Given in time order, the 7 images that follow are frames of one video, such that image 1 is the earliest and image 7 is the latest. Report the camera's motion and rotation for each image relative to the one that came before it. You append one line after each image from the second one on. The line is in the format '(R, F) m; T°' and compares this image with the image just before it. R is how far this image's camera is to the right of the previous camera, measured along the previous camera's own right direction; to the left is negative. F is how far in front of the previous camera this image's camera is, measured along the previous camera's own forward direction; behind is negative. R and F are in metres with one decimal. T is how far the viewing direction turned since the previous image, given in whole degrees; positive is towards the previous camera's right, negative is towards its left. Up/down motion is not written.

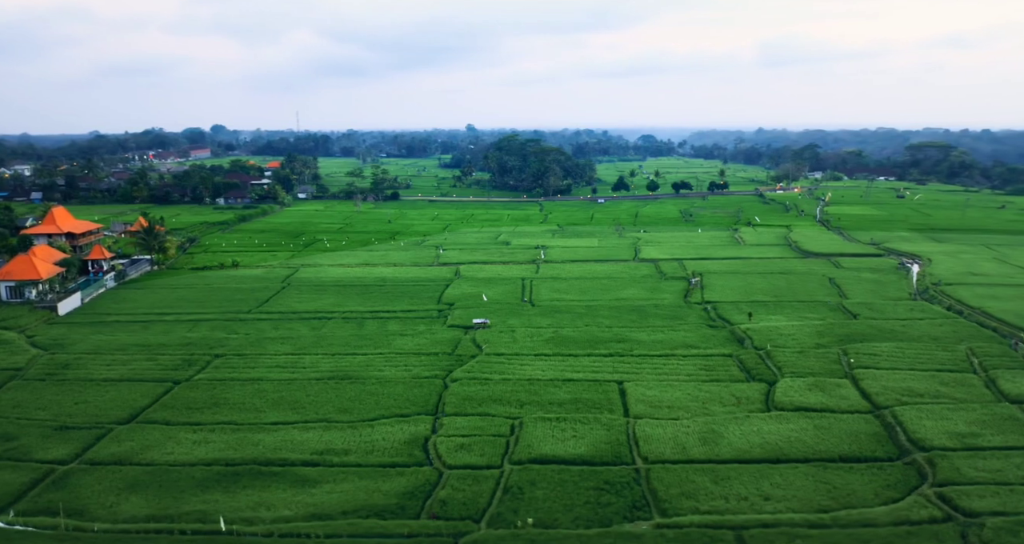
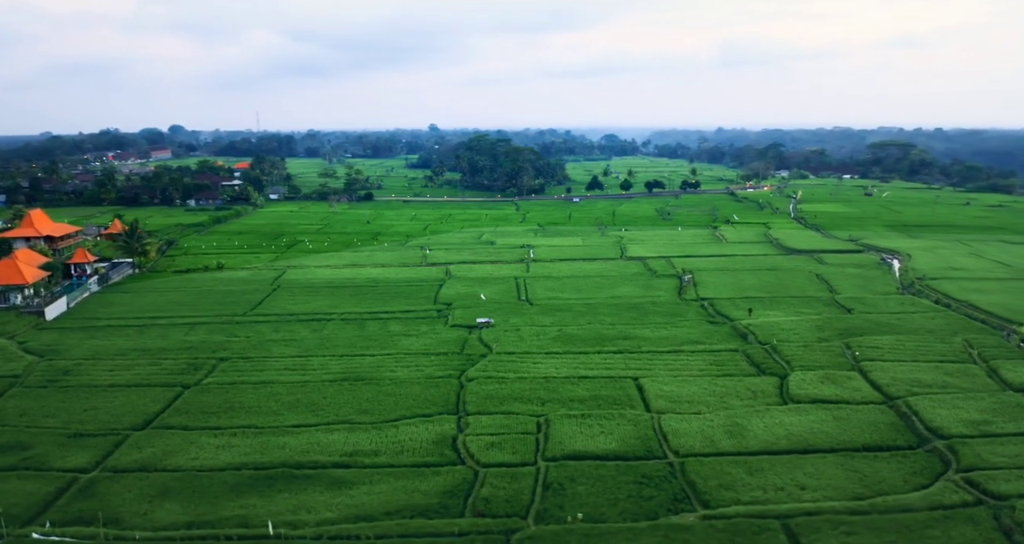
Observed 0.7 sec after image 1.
(-2.1, -0.1) m; +3°
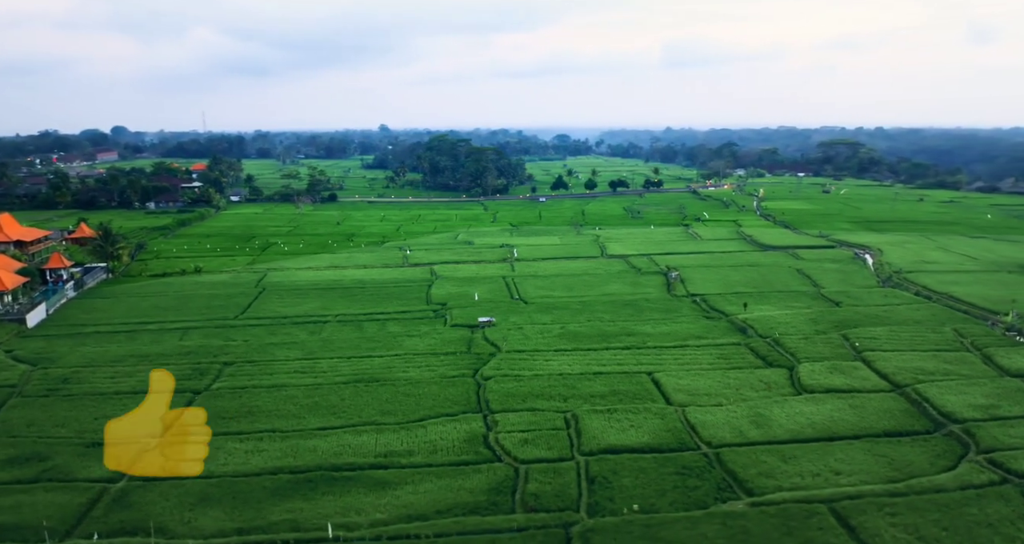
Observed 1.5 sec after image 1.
(-2.5, -0.1) m; +4°
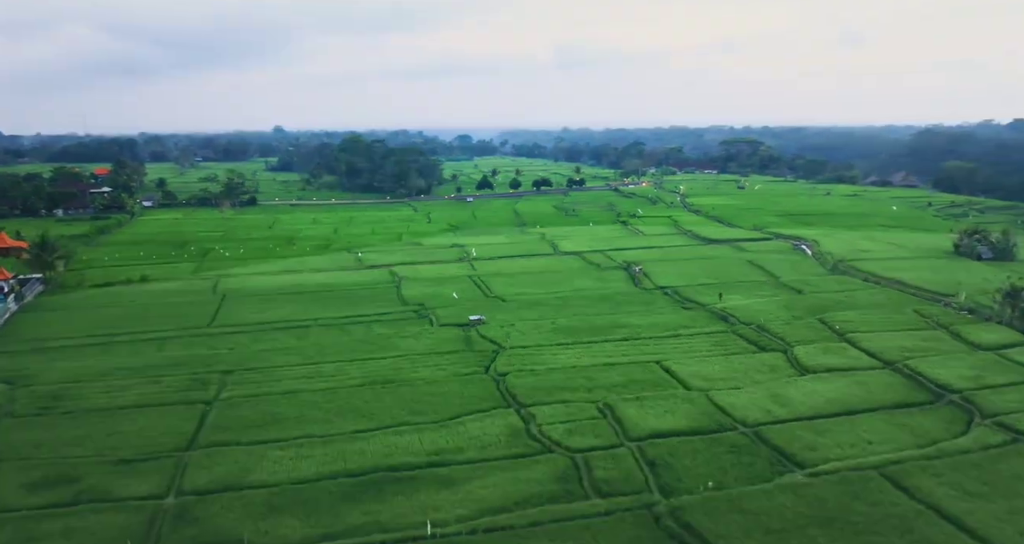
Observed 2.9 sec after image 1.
(-4.5, -0.2) m; +8°
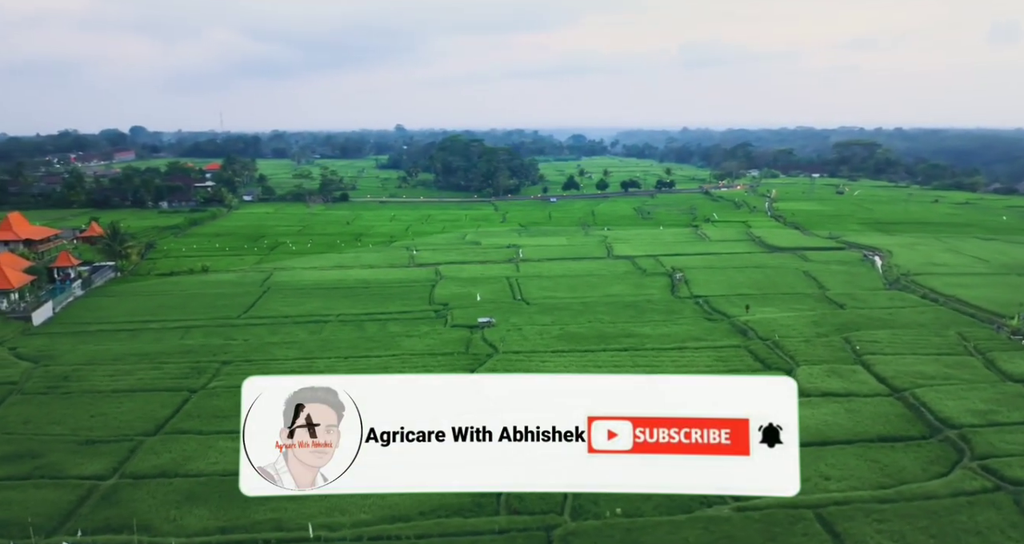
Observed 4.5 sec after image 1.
(+5.3, +1.0) m; -9°
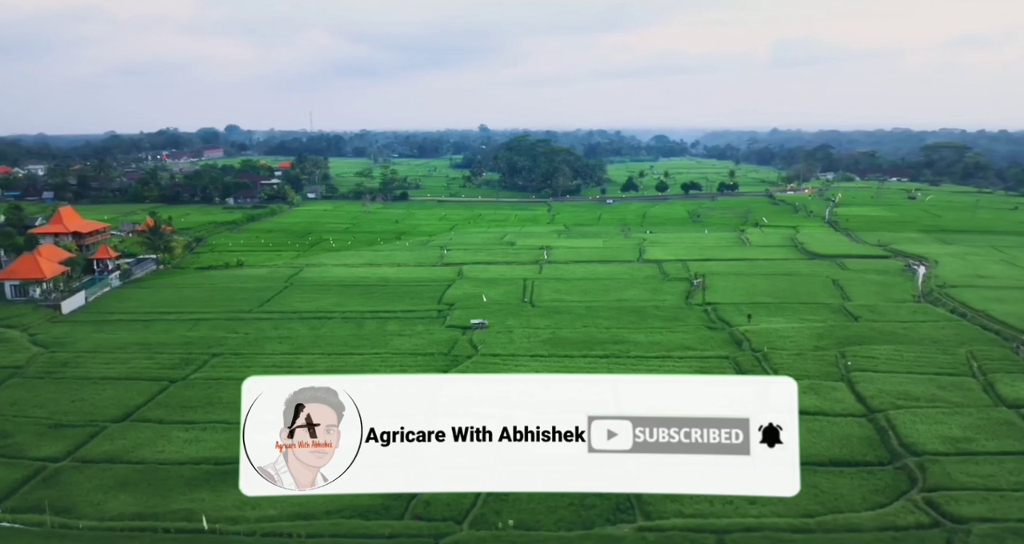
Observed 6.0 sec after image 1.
(+4.5, +0.6) m; -7°
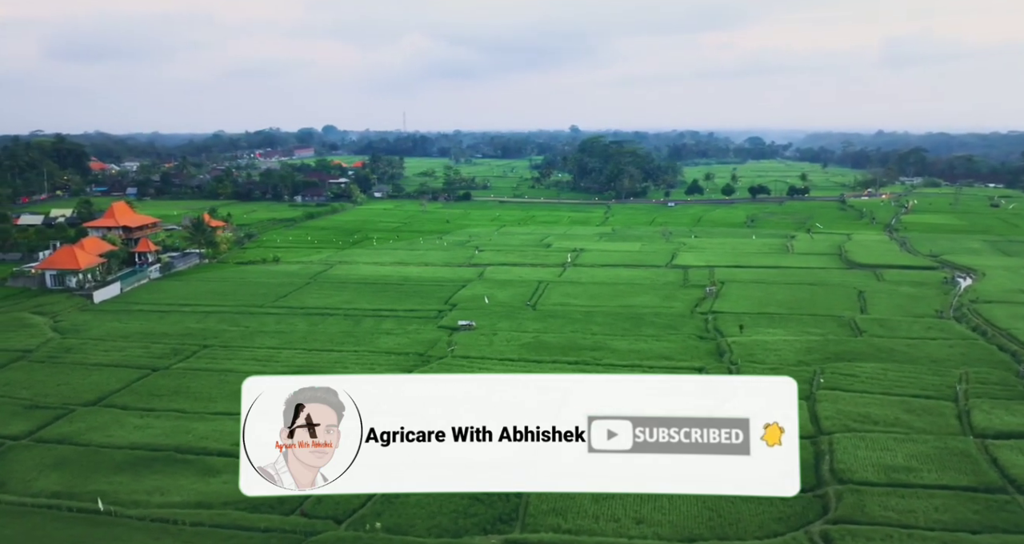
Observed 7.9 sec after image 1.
(+5.1, +0.6) m; -7°
